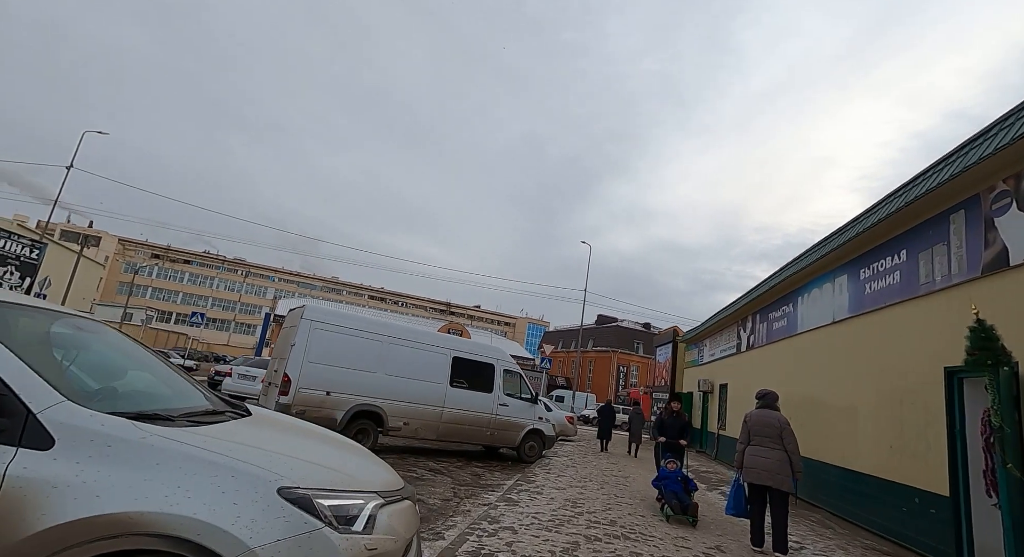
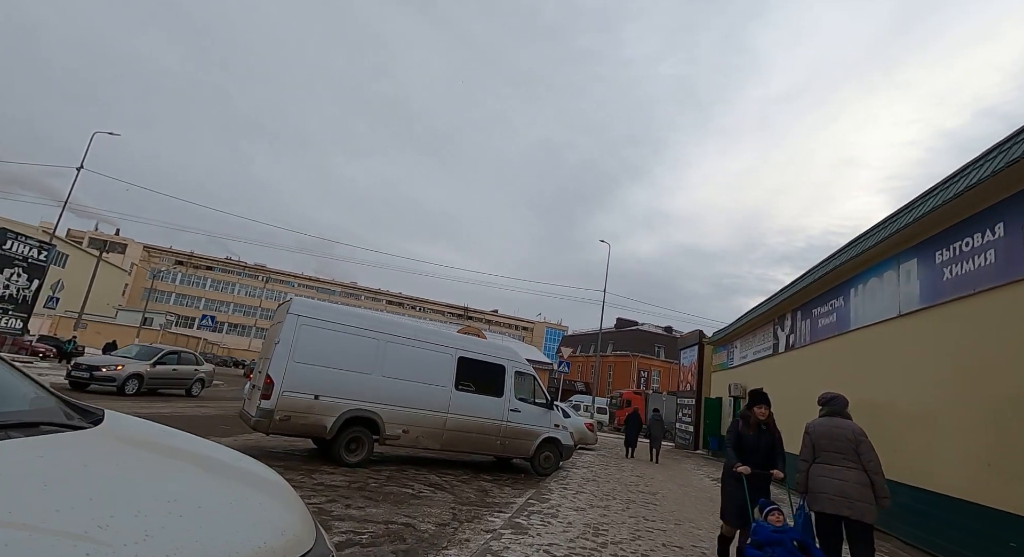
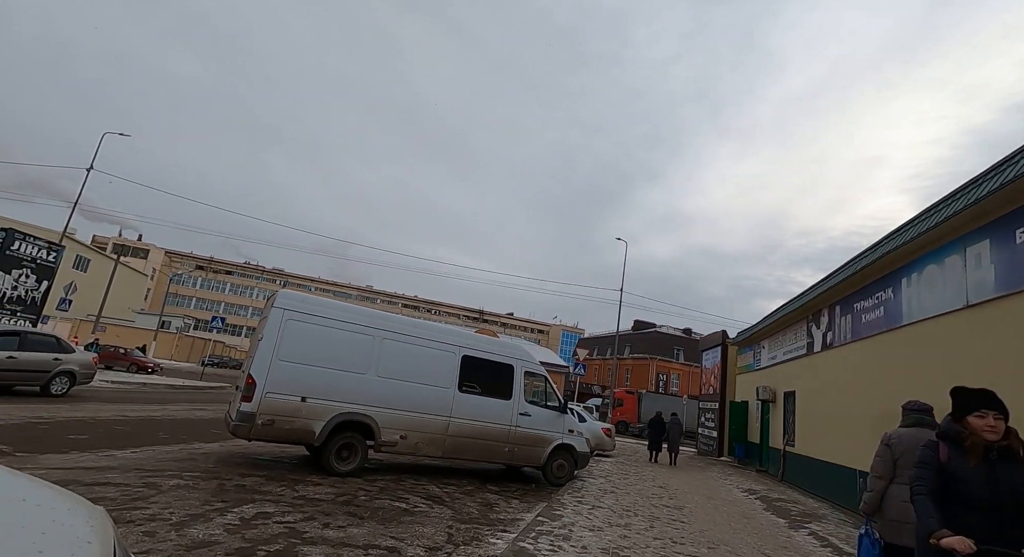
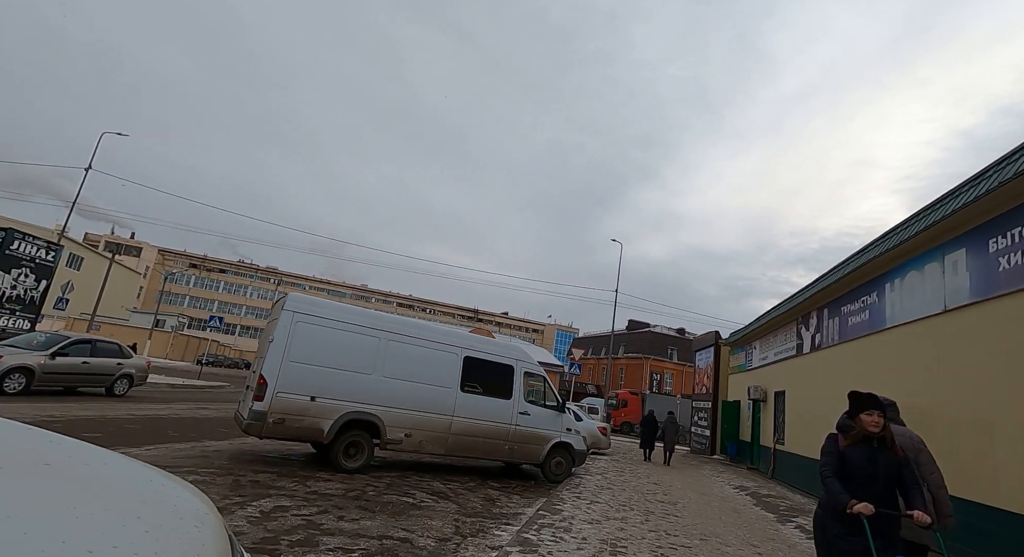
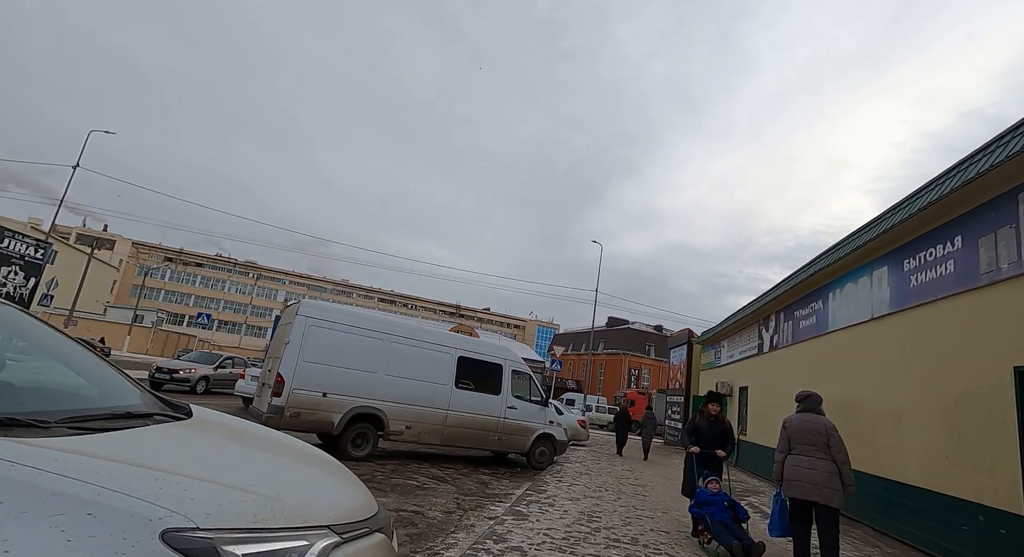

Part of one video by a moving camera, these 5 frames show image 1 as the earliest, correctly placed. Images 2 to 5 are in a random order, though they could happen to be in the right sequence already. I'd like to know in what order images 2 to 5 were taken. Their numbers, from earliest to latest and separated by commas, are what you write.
5, 2, 4, 3
